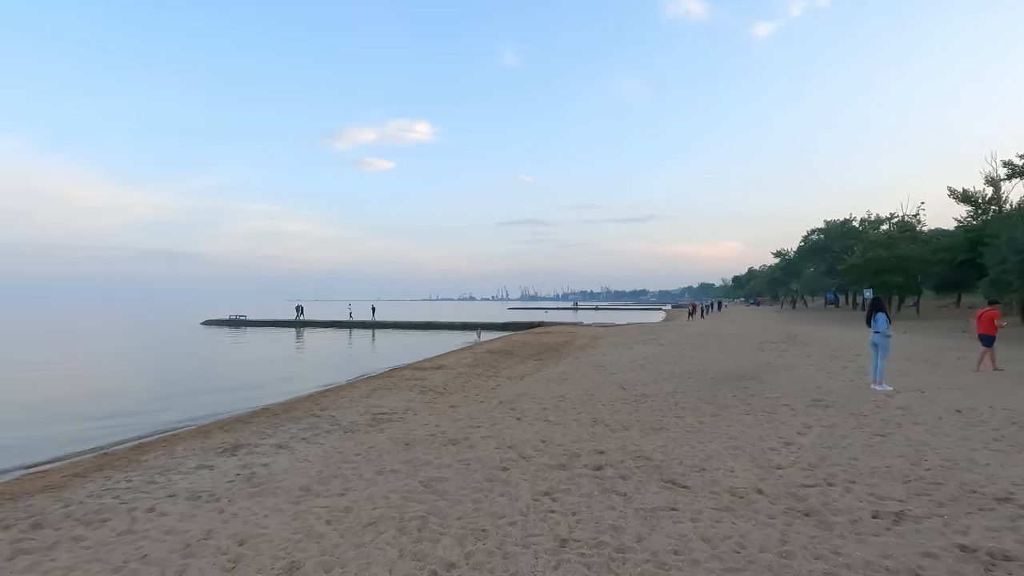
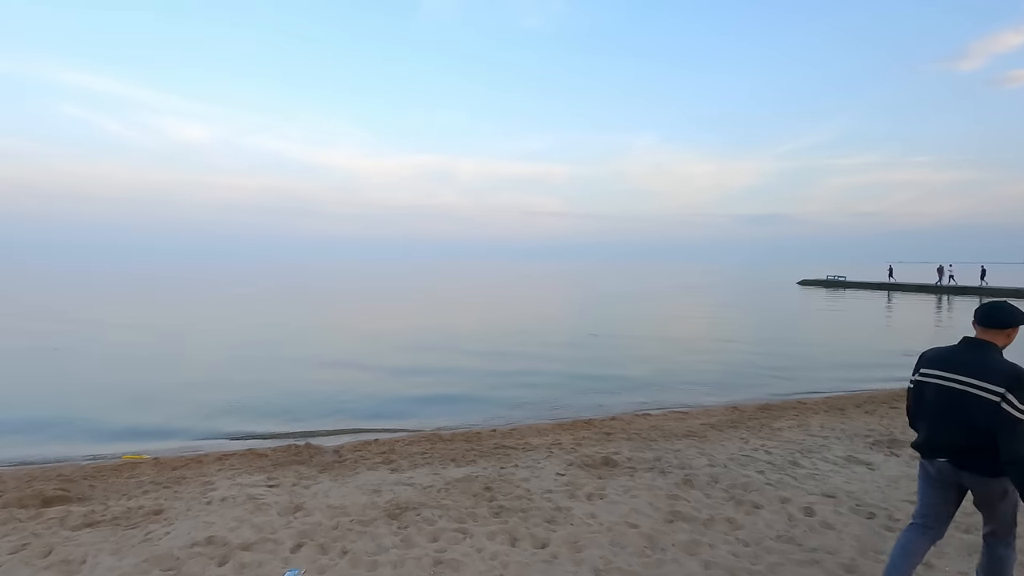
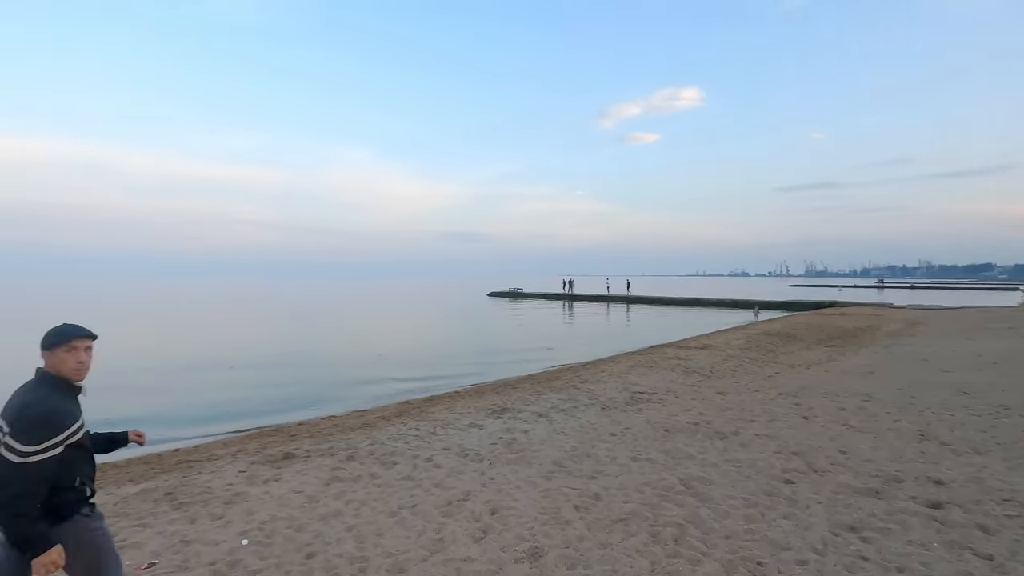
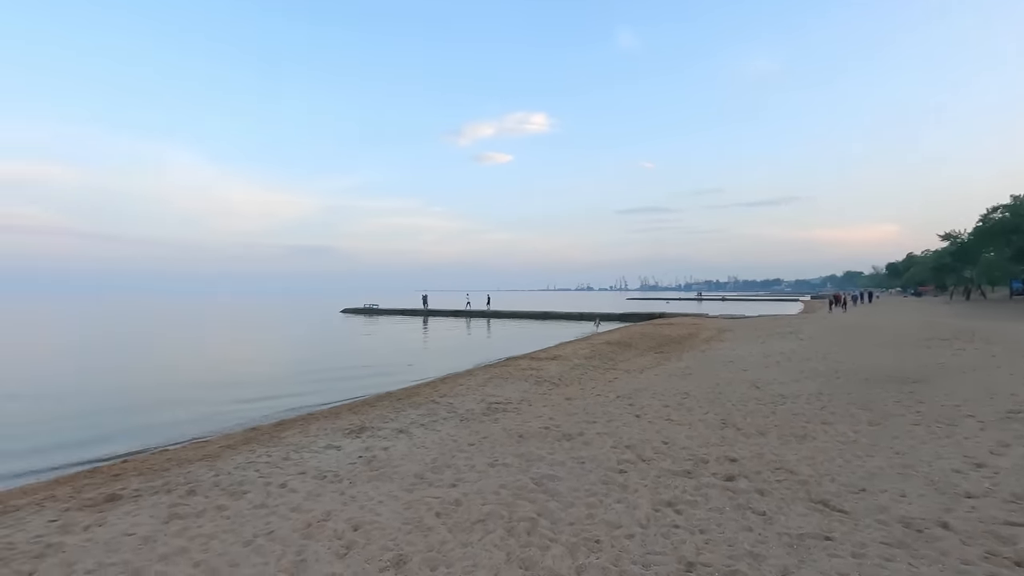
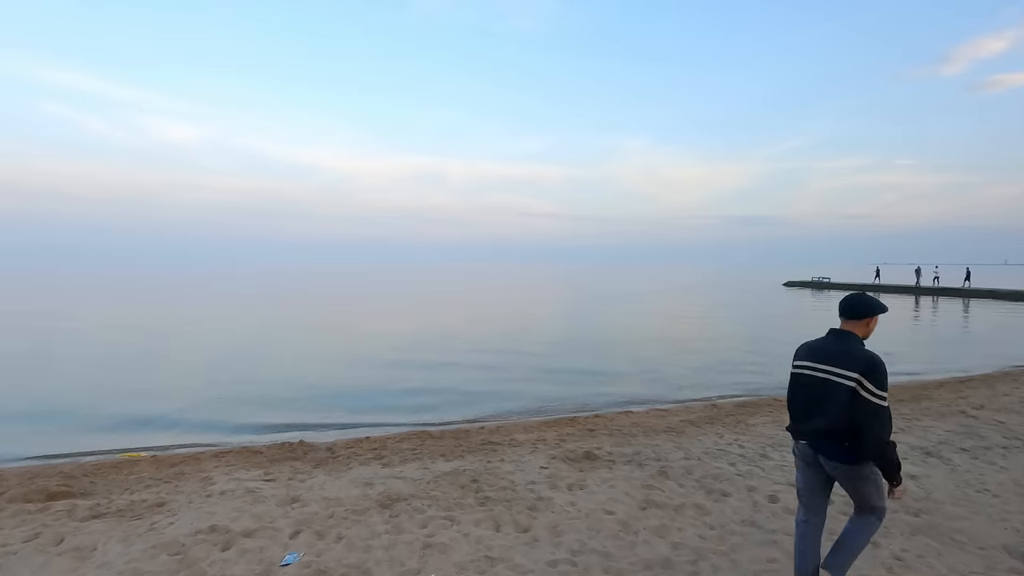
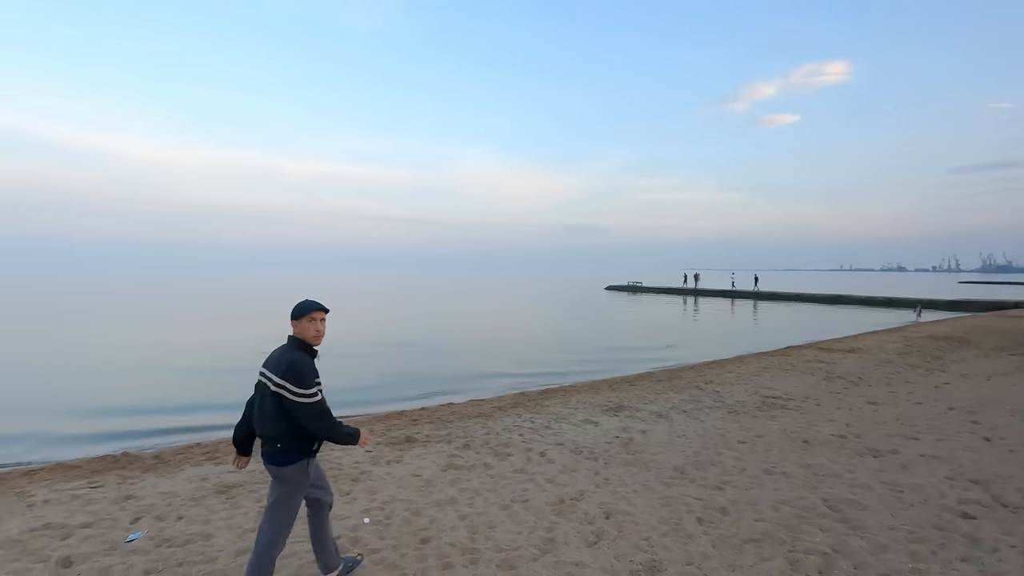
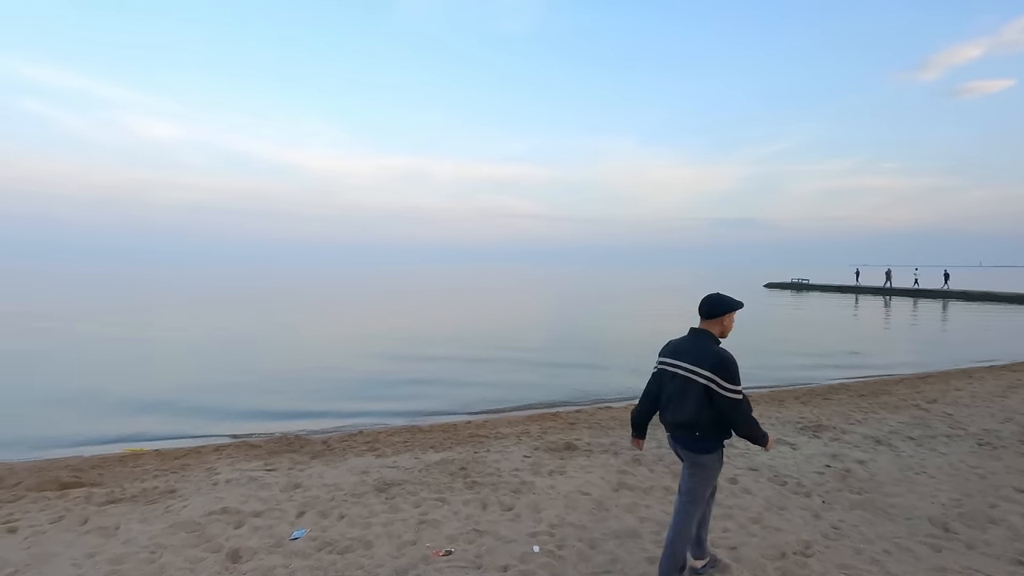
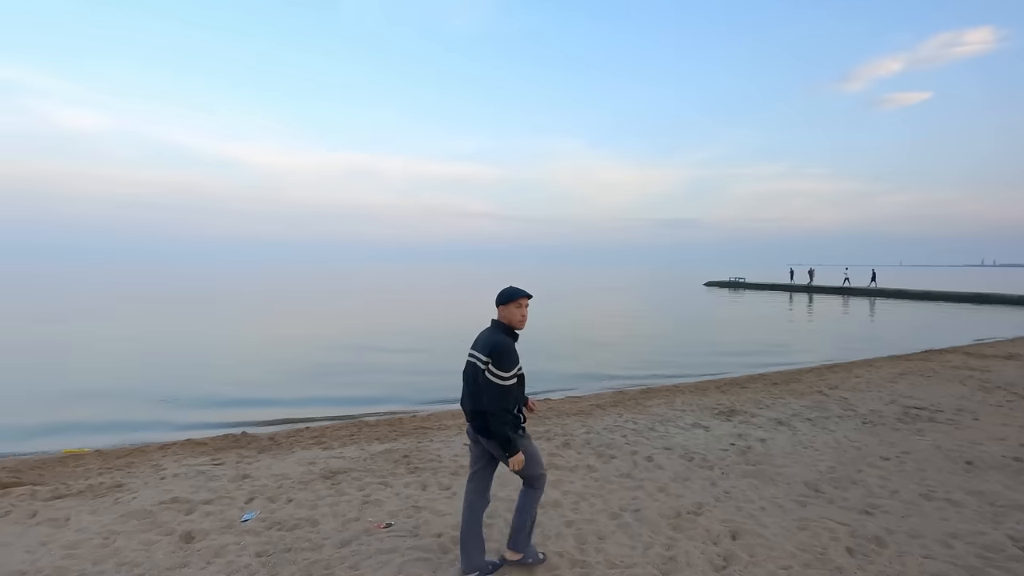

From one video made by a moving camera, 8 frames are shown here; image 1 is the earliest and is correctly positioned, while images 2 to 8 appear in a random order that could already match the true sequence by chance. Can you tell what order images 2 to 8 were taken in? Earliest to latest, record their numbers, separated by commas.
4, 3, 6, 8, 7, 5, 2
